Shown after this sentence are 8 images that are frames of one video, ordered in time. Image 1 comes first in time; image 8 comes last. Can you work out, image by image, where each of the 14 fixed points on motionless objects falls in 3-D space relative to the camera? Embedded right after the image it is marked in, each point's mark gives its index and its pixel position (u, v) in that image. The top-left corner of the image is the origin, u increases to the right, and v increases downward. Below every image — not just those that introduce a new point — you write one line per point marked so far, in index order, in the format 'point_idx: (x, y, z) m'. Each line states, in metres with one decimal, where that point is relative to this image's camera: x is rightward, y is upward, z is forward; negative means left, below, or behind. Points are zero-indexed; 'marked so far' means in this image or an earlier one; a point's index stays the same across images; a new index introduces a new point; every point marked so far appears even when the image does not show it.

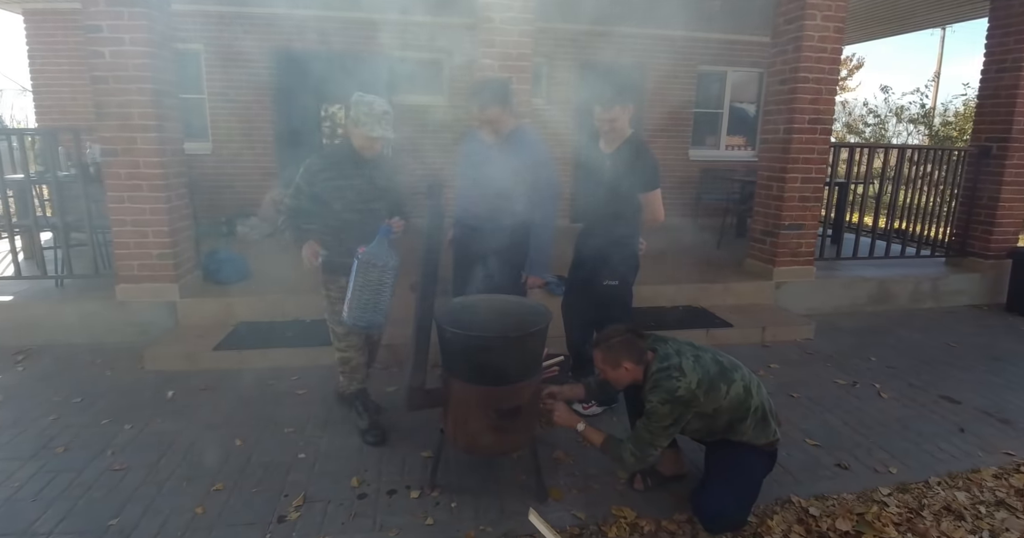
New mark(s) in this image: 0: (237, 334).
0: (-2.0, -0.5, +3.6) m
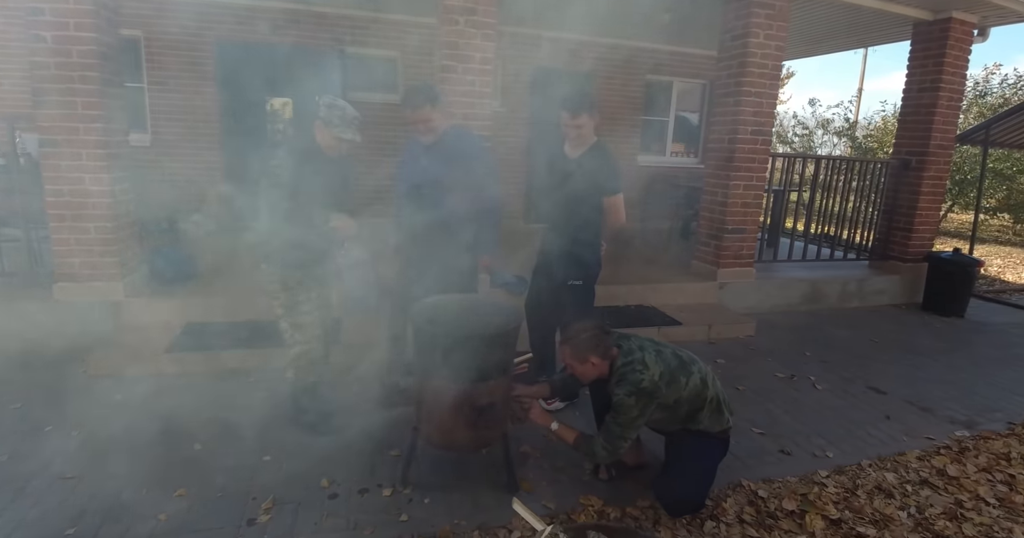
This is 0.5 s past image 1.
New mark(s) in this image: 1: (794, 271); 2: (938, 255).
0: (-2.2, -0.5, +3.5) m
1: (+3.2, 0.0, +5.8) m
2: (+4.8, +0.2, +5.7) m
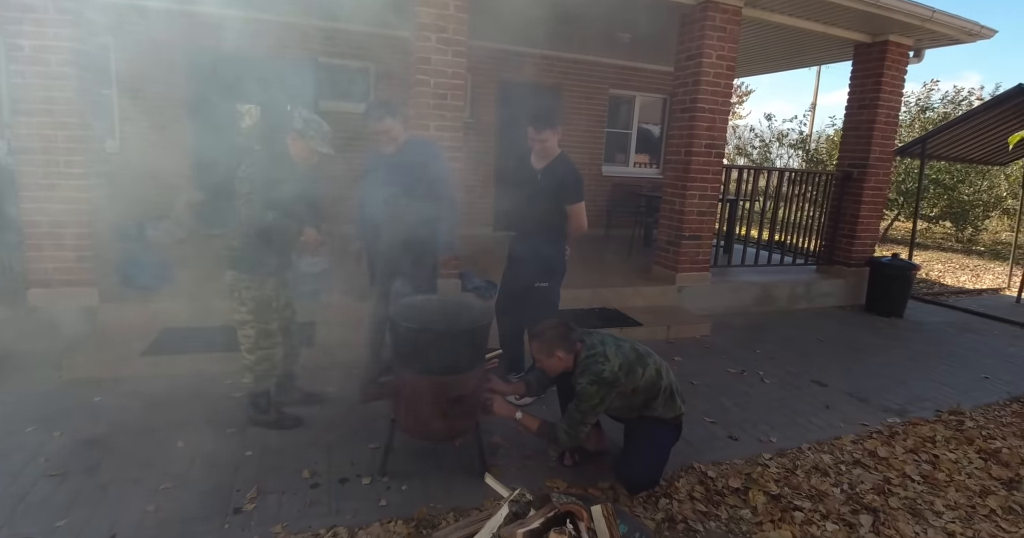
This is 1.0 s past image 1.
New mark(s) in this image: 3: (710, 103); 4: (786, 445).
0: (-2.4, -0.5, +3.5) m
1: (+2.9, -0.1, +6.2) m
2: (+4.5, +0.1, +6.2) m
3: (+2.0, +1.7, +5.1) m
4: (+1.6, -1.1, +3.0) m
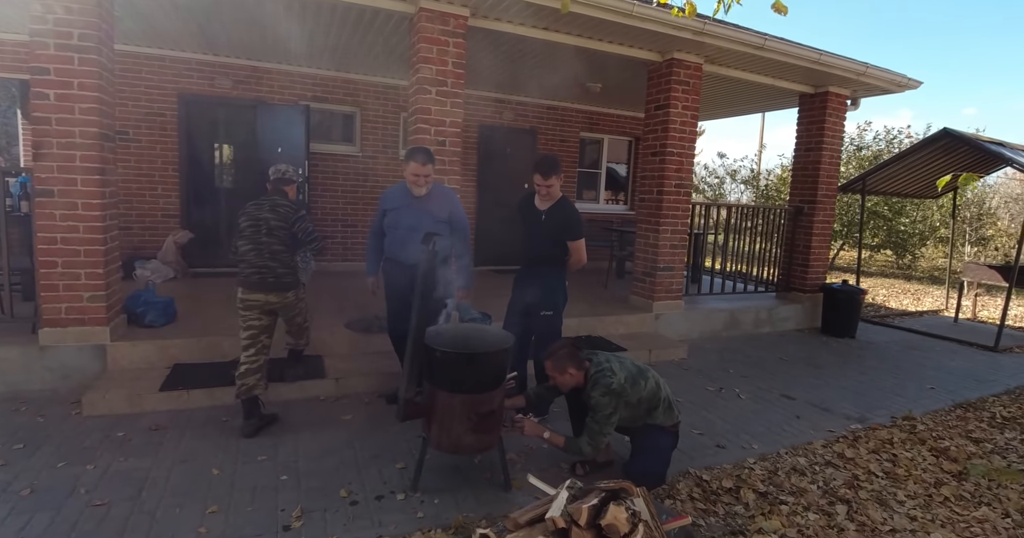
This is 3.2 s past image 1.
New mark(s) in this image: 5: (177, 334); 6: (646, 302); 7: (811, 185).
0: (-2.4, -0.8, +3.6) m
1: (+2.7, -0.4, +6.7) m
2: (+4.3, -0.2, +6.8) m
3: (+1.9, +1.4, +5.6) m
4: (+1.7, -1.2, +3.4) m
5: (-2.6, -0.5, +3.9) m
6: (+1.5, -0.4, +5.9) m
7: (+4.1, +1.1, +6.9) m
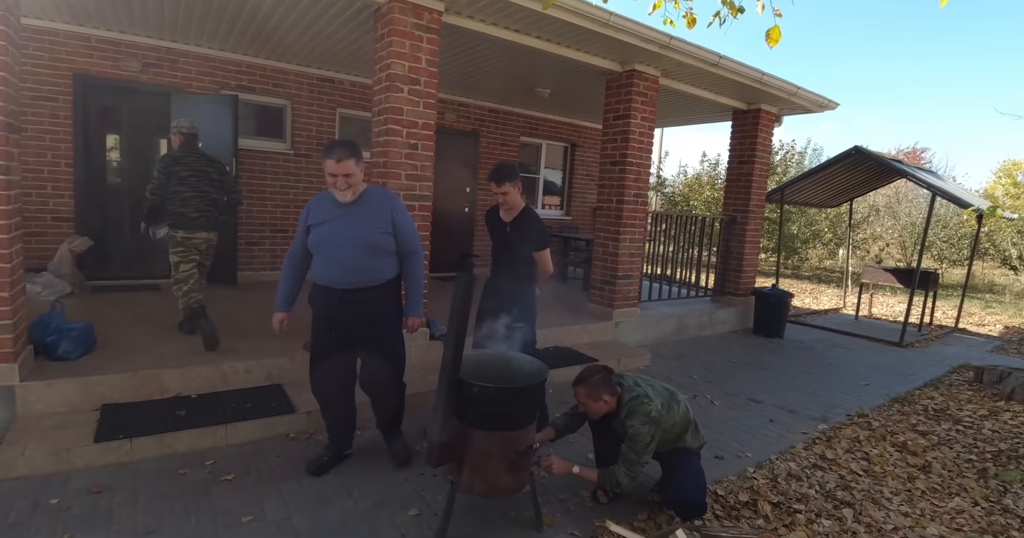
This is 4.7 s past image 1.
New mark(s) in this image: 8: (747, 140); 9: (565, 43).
0: (-2.4, -0.9, +3.0) m
1: (+2.1, -0.5, +6.9) m
2: (+3.6, -0.3, +7.4) m
3: (+1.4, +1.3, +5.7) m
4: (+1.7, -1.3, +3.5) m
5: (-2.6, -0.6, +3.2) m
6: (+1.1, -0.5, +5.9) m
7: (+3.4, +1.1, +7.4) m
8: (+3.4, +1.9, +7.3) m
9: (+0.6, +2.3, +5.2) m
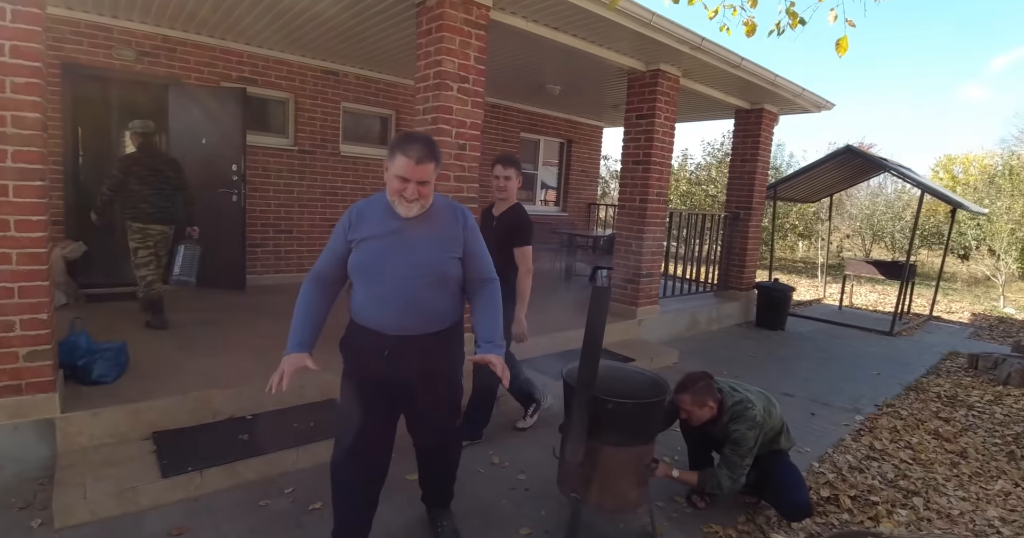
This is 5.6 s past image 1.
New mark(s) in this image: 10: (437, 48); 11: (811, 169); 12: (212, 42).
0: (-1.8, -1.0, +2.7) m
1: (+2.2, -0.5, +7.0) m
2: (+3.8, -0.2, +7.6) m
3: (+1.7, +1.3, +5.7) m
4: (+2.2, -1.3, +3.6) m
5: (-2.1, -0.7, +2.9) m
6: (+1.4, -0.5, +5.9) m
7: (+3.5, +1.1, +7.6) m
8: (+3.5, +1.9, +7.5) m
9: (+0.9, +2.3, +5.1) m
10: (-0.6, +1.7, +3.8) m
11: (+4.9, +1.6, +8.3) m
12: (-3.2, +2.4, +5.4) m
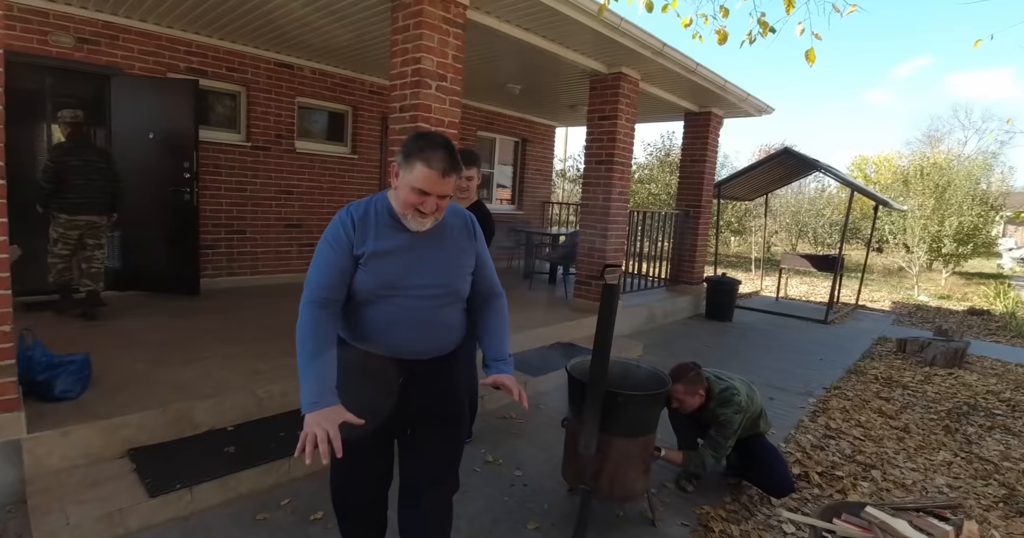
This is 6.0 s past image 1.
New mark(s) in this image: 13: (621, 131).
0: (-1.8, -1.0, +2.6) m
1: (+1.7, -0.4, +7.3) m
2: (+3.2, -0.1, +8.0) m
3: (+1.3, +1.3, +6.0) m
4: (+2.1, -1.3, +3.9) m
5: (-2.1, -0.7, +2.7) m
6: (+1.0, -0.4, +6.1) m
7: (+2.9, +1.2, +8.0) m
8: (+2.9, +2.0, +7.9) m
9: (+0.5, +2.3, +5.2) m
10: (-0.7, +1.7, +3.8) m
11: (+4.2, +1.7, +8.8) m
12: (-3.5, +2.4, +5.0) m
13: (+1.3, +1.6, +5.9) m
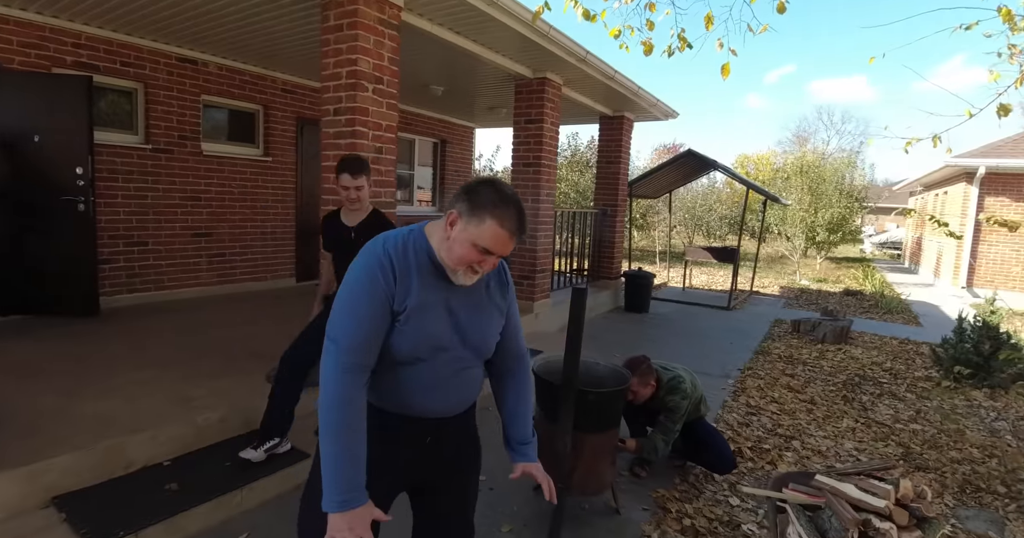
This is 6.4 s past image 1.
0: (-1.9, -1.1, +2.3) m
1: (+0.7, -0.4, +7.5) m
2: (+2.0, -0.1, +8.5) m
3: (+0.4, +1.3, +6.1) m
4: (+1.7, -1.2, +4.3) m
5: (-2.2, -0.9, +2.4) m
6: (+0.2, -0.4, +6.3) m
7: (+1.7, +1.3, +8.4) m
8: (+1.7, +2.1, +8.3) m
9: (-0.2, +2.3, +5.3) m
10: (-1.2, +1.6, +3.6) m
11: (+2.7, +1.8, +9.4) m
12: (-4.2, +2.2, +4.4) m
13: (+0.4, +1.6, +6.1) m
